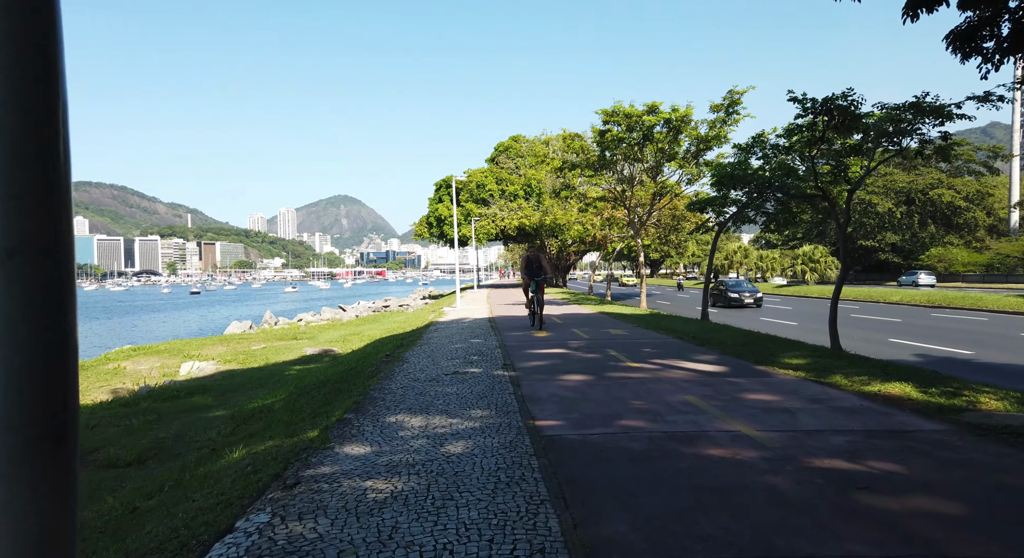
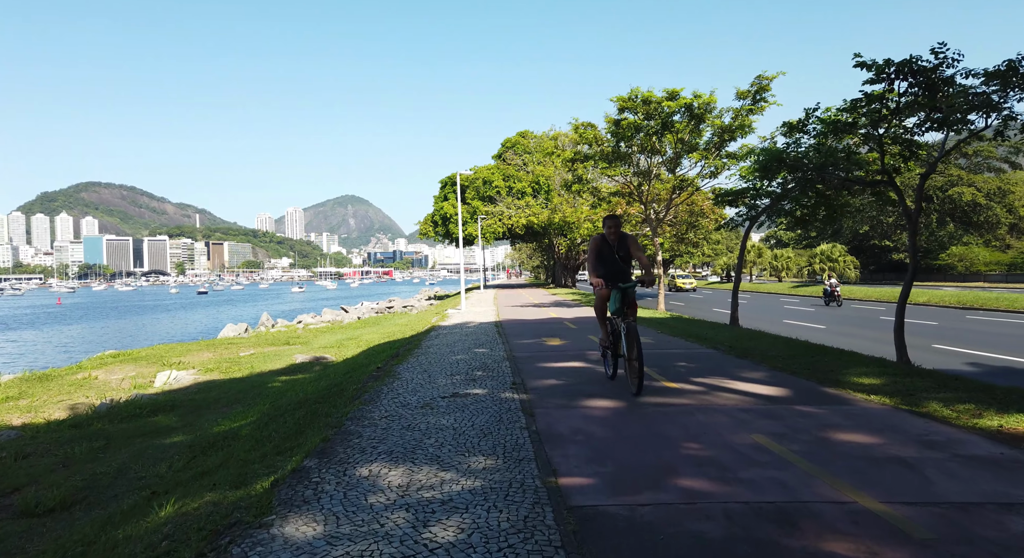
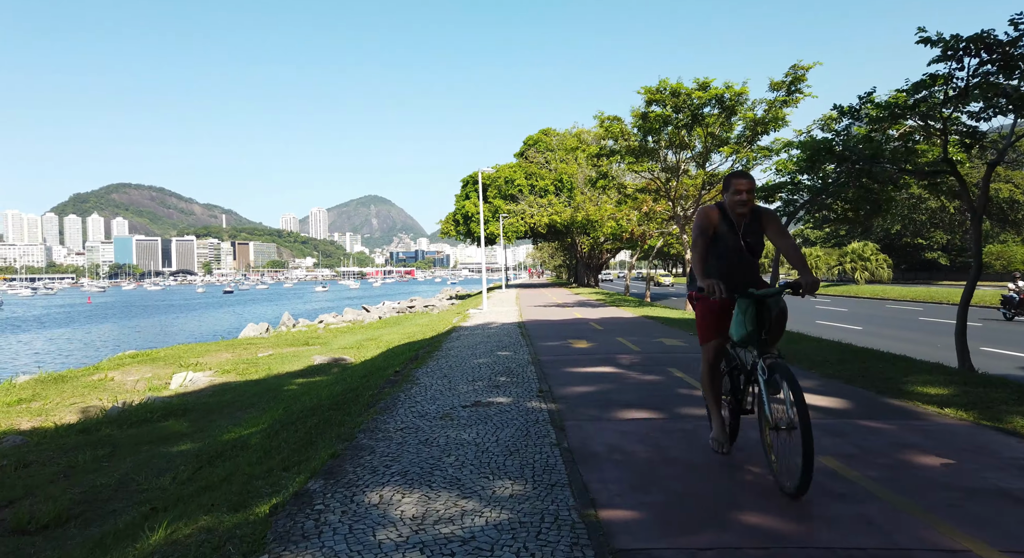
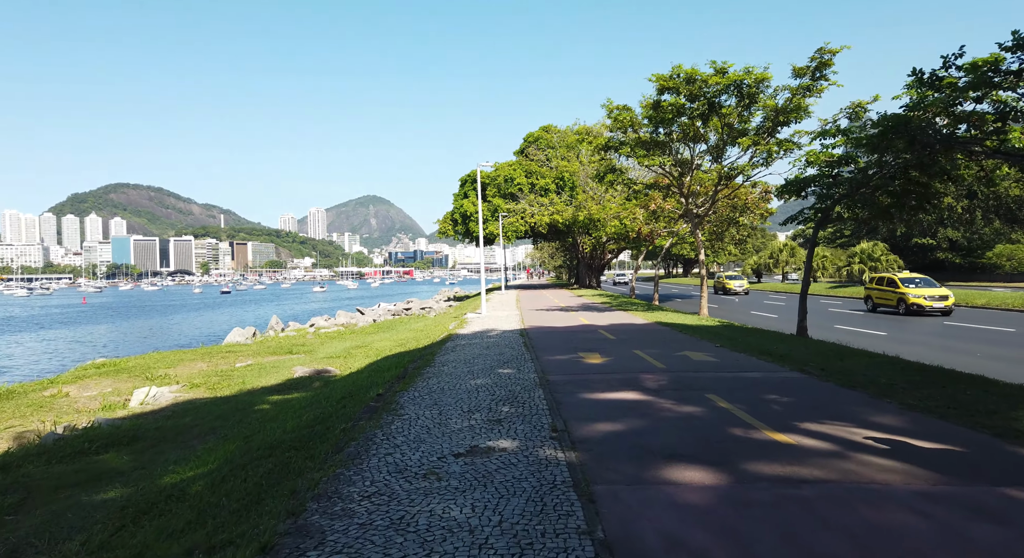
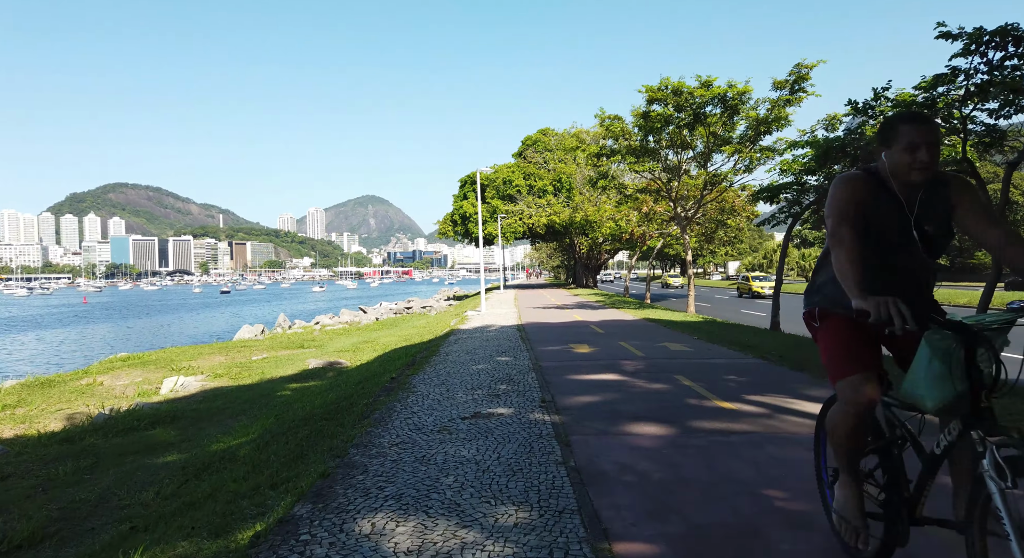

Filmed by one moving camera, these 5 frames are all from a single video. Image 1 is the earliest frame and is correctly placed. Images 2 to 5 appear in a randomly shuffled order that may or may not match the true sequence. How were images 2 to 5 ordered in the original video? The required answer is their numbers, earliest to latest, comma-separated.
2, 3, 5, 4
